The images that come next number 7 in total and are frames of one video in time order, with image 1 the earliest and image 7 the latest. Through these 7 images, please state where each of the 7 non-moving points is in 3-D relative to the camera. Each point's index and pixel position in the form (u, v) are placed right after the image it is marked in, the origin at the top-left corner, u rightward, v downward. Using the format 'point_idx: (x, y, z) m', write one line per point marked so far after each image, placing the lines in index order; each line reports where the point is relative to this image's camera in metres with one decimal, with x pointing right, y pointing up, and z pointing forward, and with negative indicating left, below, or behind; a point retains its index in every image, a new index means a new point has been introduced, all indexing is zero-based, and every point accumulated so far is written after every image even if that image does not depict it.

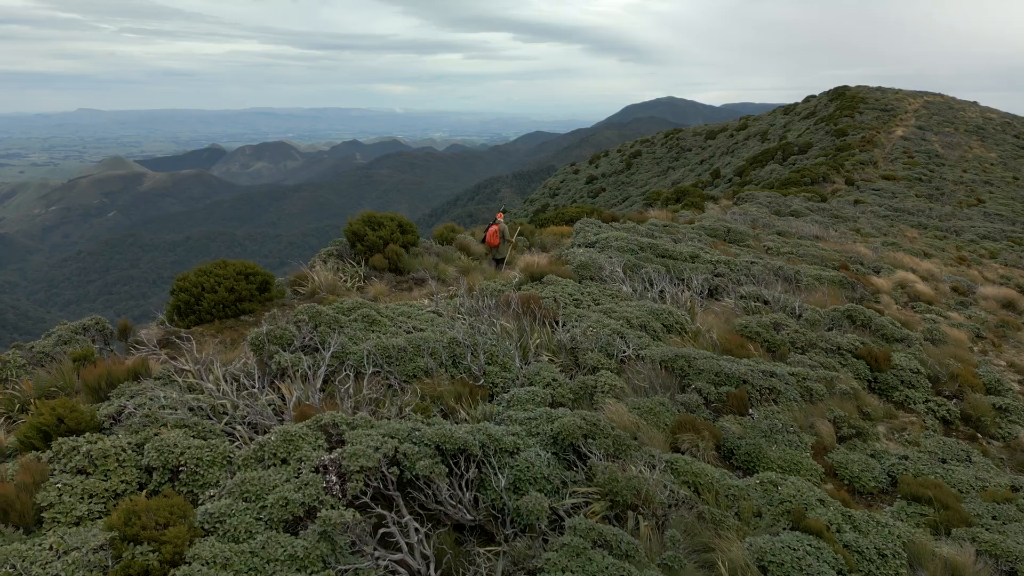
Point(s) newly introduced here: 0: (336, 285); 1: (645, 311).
0: (-1.9, 0.0, +7.8) m
1: (+1.3, -0.2, +6.9) m
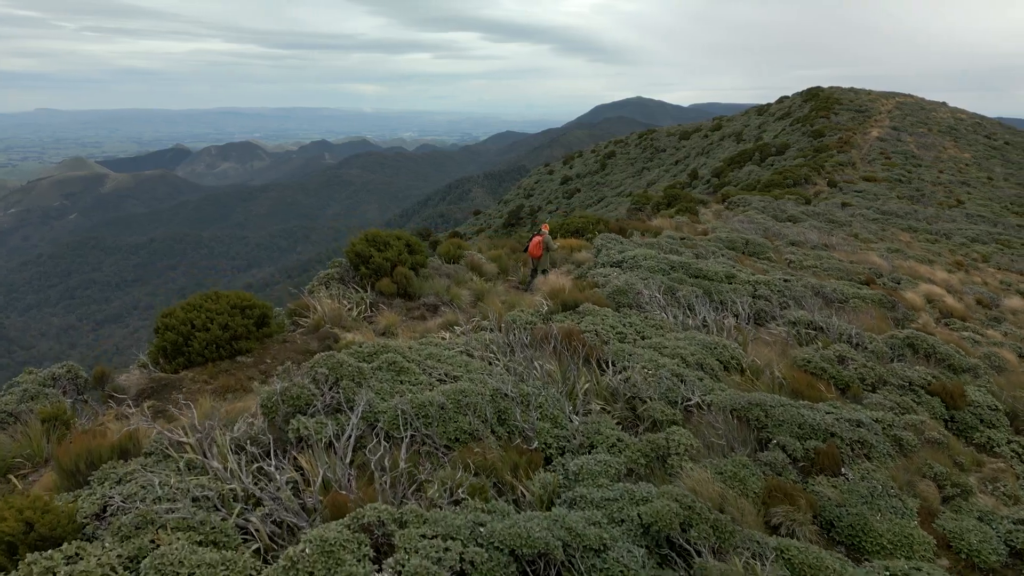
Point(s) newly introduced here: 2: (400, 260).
0: (-1.6, -0.3, +6.9) m
1: (+1.6, -0.5, +6.2) m
2: (-1.2, +0.3, +8.1) m
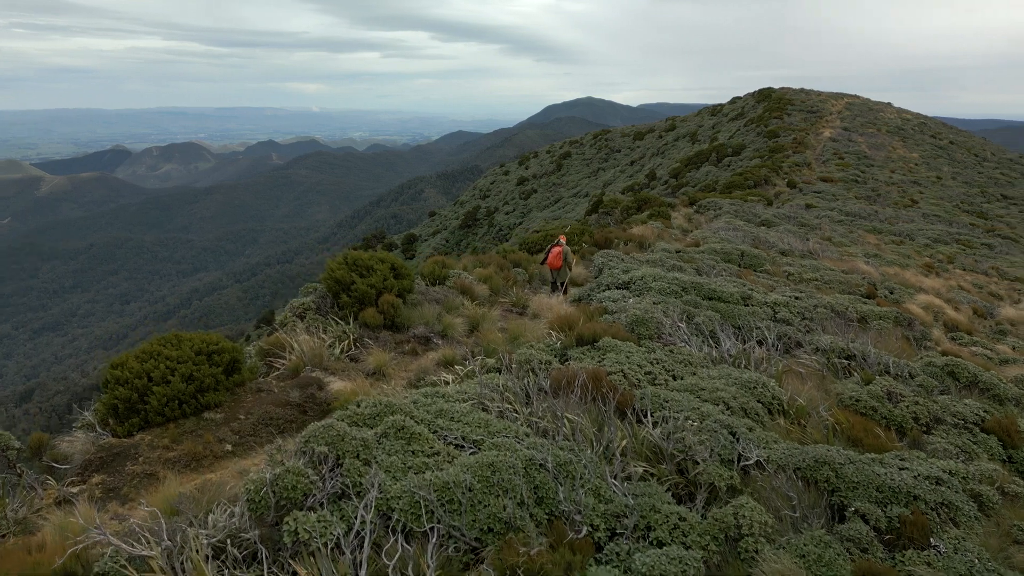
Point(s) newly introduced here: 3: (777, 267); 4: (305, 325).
0: (-1.6, -0.6, +6.0) m
1: (+1.7, -0.7, +5.5) m
2: (-1.3, 0.0, +7.3) m
3: (+4.1, +0.3, +11.0) m
4: (-1.9, -0.4, +6.6) m
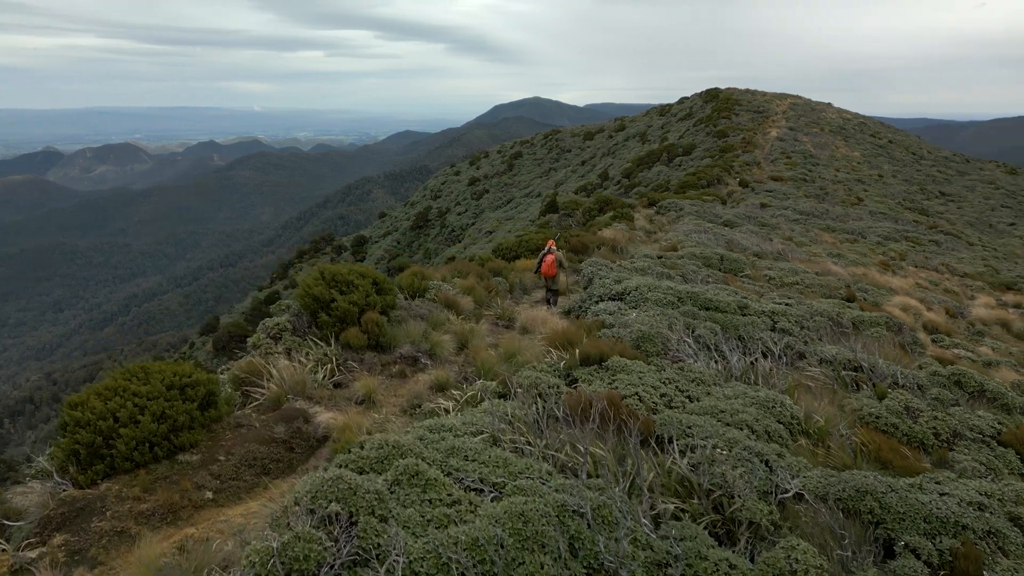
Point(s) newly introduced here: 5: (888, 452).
0: (-1.6, -0.7, +5.5) m
1: (+1.7, -0.8, +5.2) m
2: (-1.4, -0.2, +6.8) m
3: (+3.7, +0.3, +10.8) m
4: (-1.9, -0.5, +6.0) m
5: (+2.5, -1.1, +4.8) m
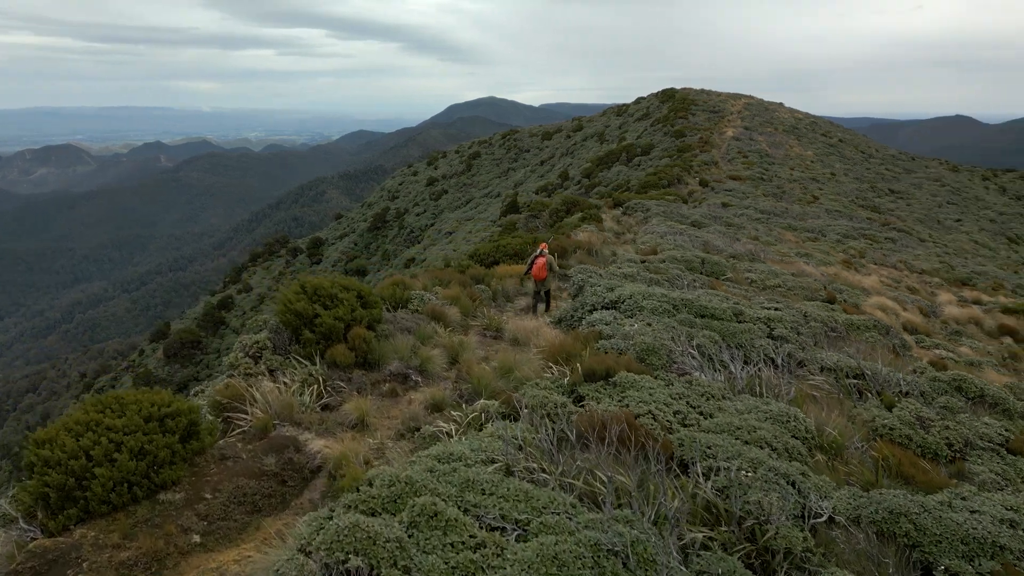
0: (-1.6, -0.8, +5.1) m
1: (+1.8, -0.9, +5.0) m
2: (-1.4, -0.3, +6.4) m
3: (+3.4, +0.2, +10.8) m
4: (-2.0, -0.6, +5.6) m
5: (+2.6, -1.2, +4.7) m
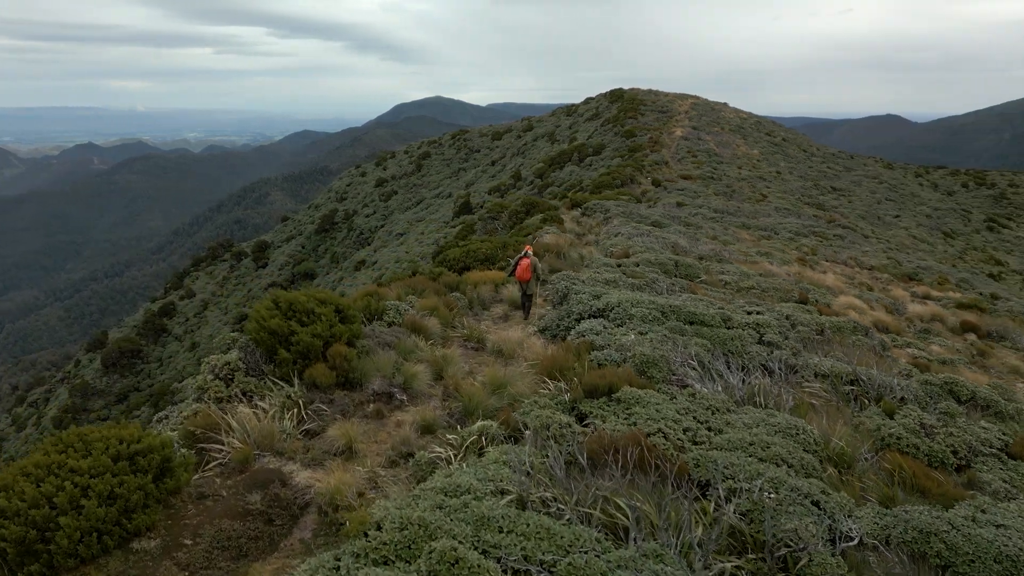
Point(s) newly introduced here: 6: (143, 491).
0: (-1.6, -1.0, +4.7) m
1: (+1.8, -1.0, +4.8) m
2: (-1.5, -0.4, +6.0) m
3: (+3.0, +0.2, +10.7) m
4: (-2.0, -0.8, +5.2) m
5: (+2.6, -1.2, +4.6) m
6: (-2.0, -1.1, +3.8) m
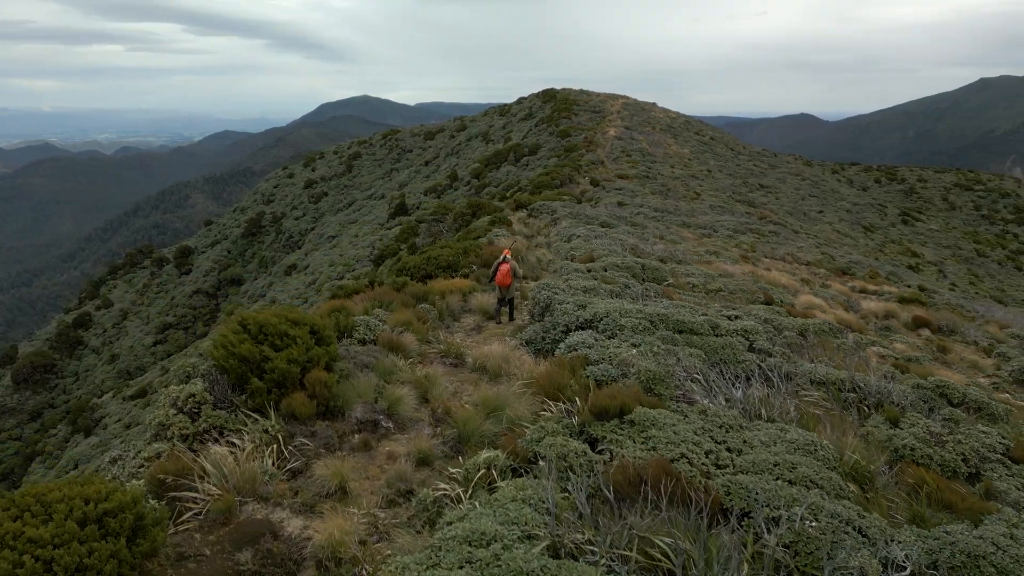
0: (-1.5, -1.1, +4.2) m
1: (+1.8, -1.0, +4.6) m
2: (-1.6, -0.5, +5.5) m
3: (+2.4, +0.1, +10.6) m
4: (-2.0, -0.9, +4.6) m
5: (+2.7, -1.3, +4.4) m
6: (-1.8, -1.2, +3.3) m
